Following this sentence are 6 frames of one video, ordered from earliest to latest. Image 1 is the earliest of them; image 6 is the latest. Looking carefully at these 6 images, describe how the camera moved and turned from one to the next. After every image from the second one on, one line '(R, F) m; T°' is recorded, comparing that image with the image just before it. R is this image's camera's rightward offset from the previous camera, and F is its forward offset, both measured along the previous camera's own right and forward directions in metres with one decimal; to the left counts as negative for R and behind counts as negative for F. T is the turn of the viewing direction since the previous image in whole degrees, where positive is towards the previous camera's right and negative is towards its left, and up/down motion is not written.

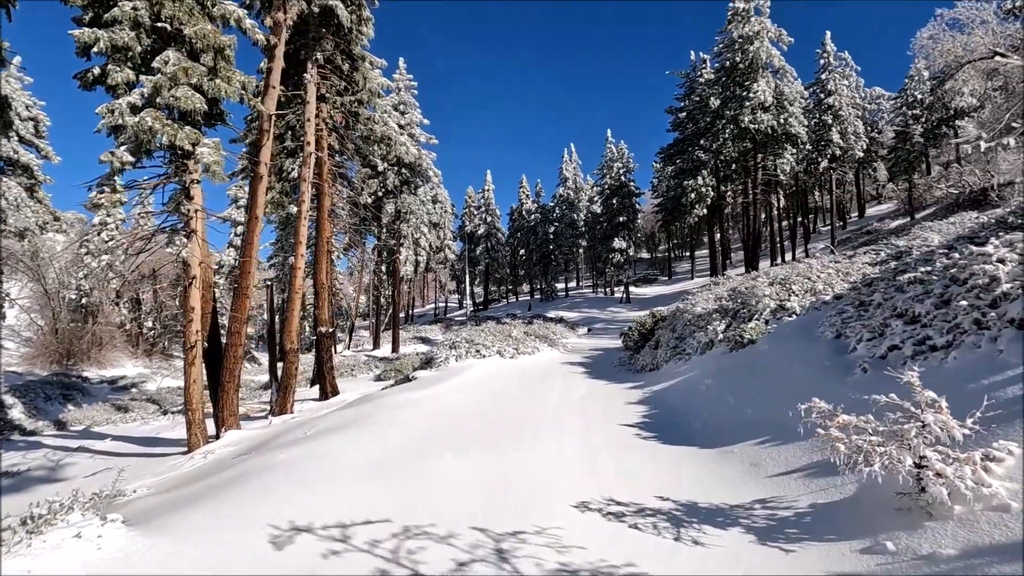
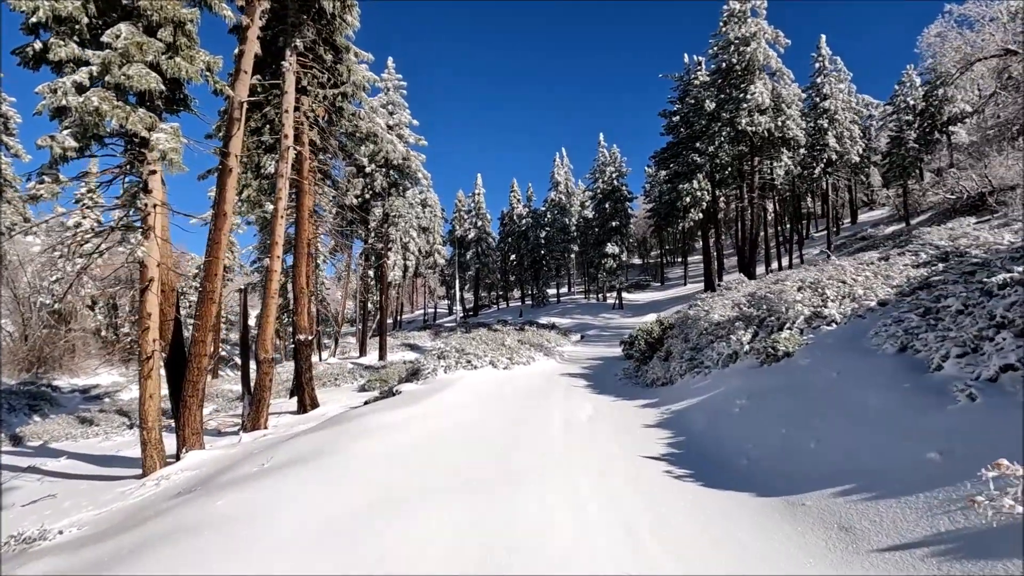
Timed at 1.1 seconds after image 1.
(-0.1, +0.8) m; +1°
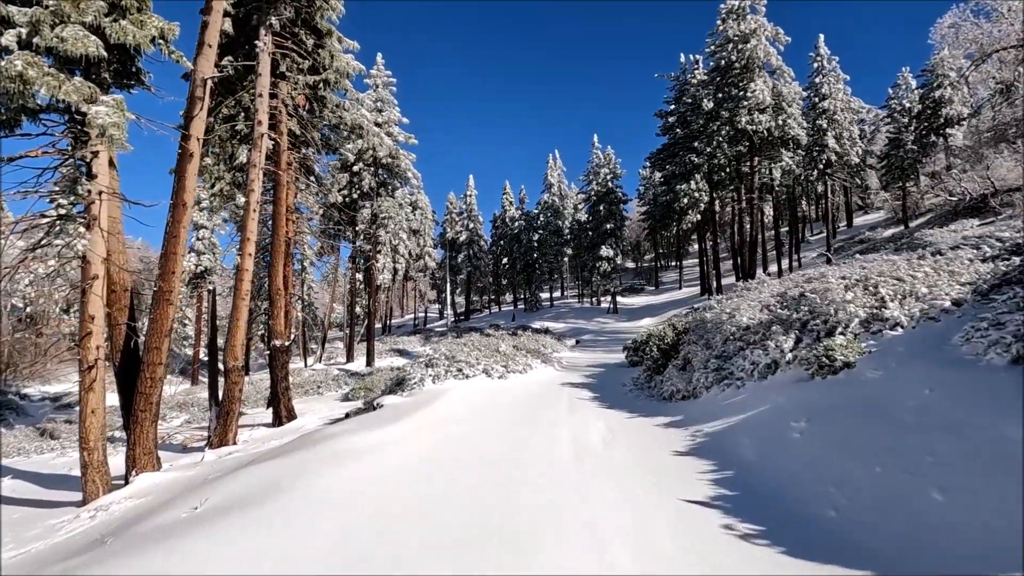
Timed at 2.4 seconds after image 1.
(-0.1, +0.9) m; +1°
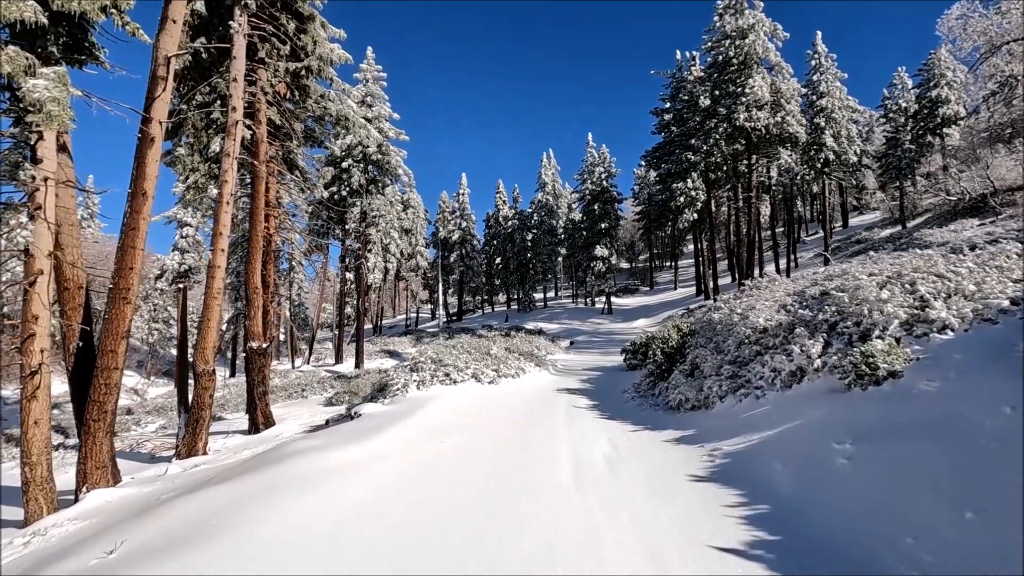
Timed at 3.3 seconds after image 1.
(0.0, +0.6) m; +1°
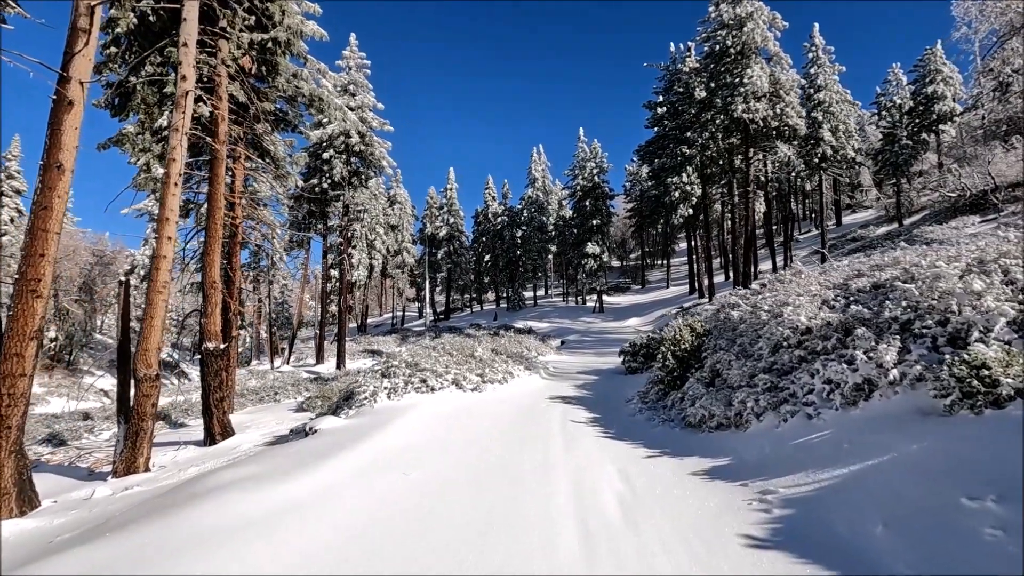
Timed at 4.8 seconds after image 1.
(0.0, +1.0) m; +1°
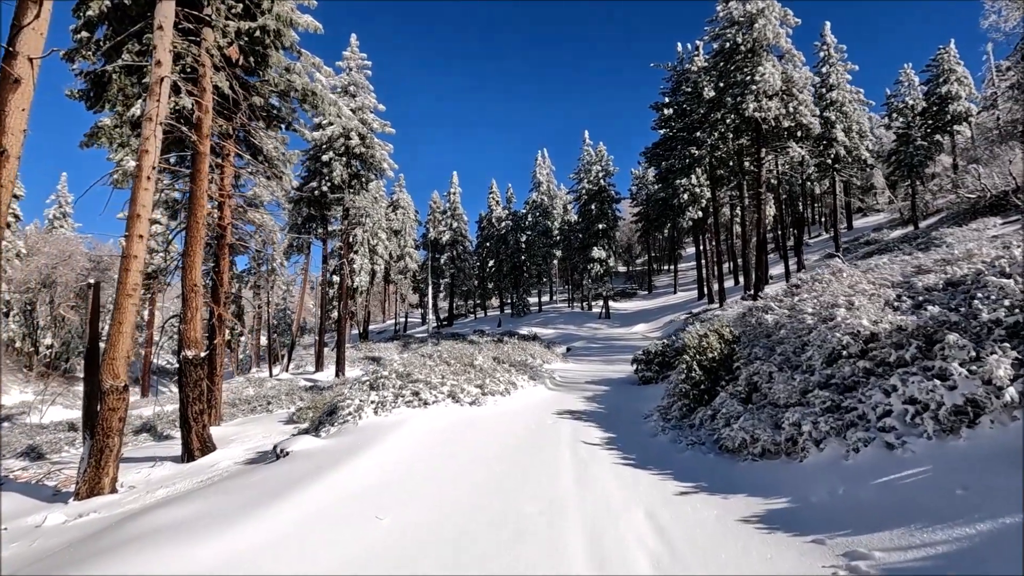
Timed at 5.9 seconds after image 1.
(0.0, +0.7) m; -1°
